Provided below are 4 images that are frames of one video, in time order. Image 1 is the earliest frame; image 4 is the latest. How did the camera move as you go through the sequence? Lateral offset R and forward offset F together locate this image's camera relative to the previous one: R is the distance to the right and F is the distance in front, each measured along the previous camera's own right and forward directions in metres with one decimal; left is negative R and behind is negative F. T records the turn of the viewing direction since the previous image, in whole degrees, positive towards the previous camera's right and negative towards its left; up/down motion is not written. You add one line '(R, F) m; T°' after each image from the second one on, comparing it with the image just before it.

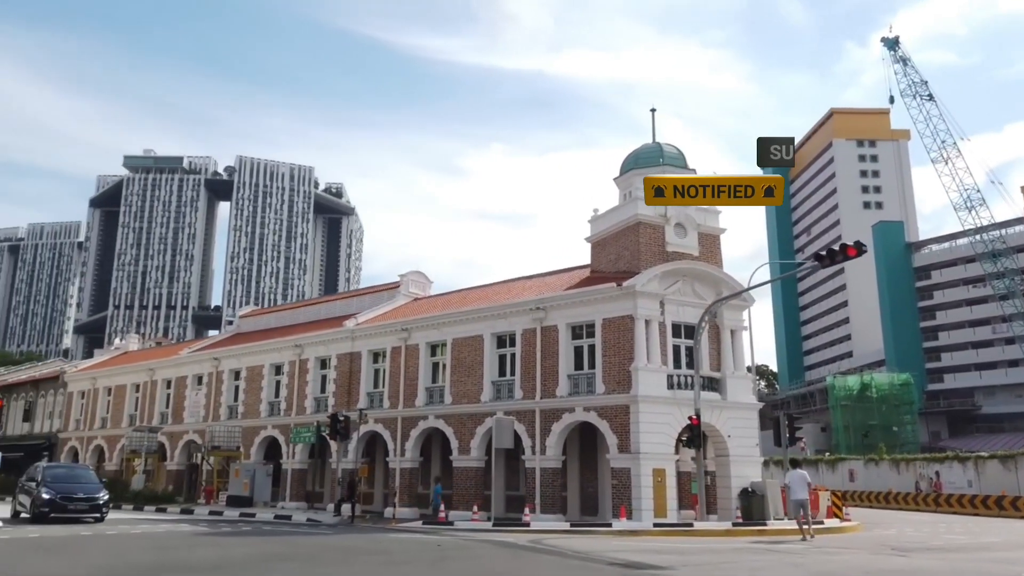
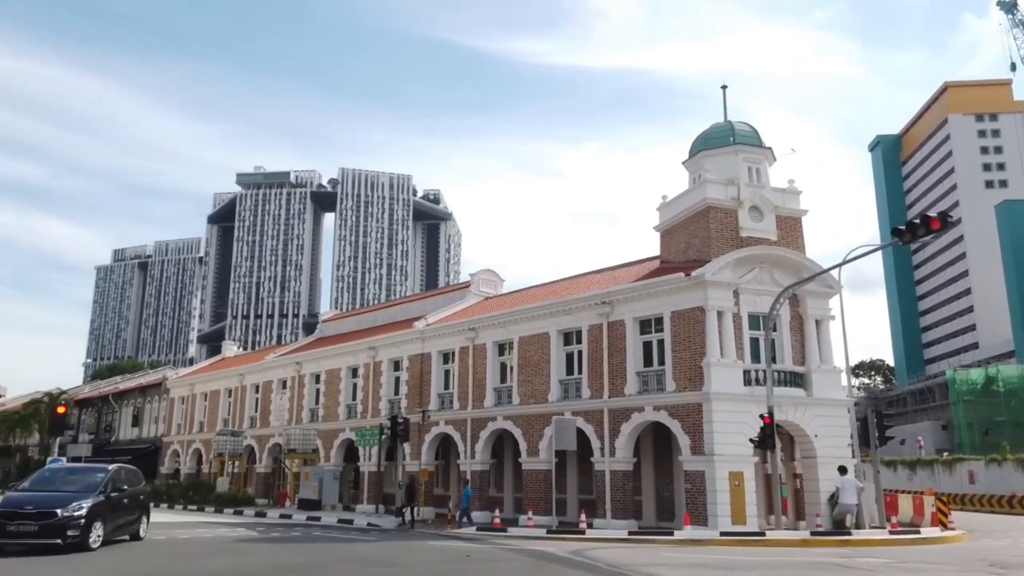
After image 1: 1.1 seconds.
(+1.2, +1.2) m; -7°
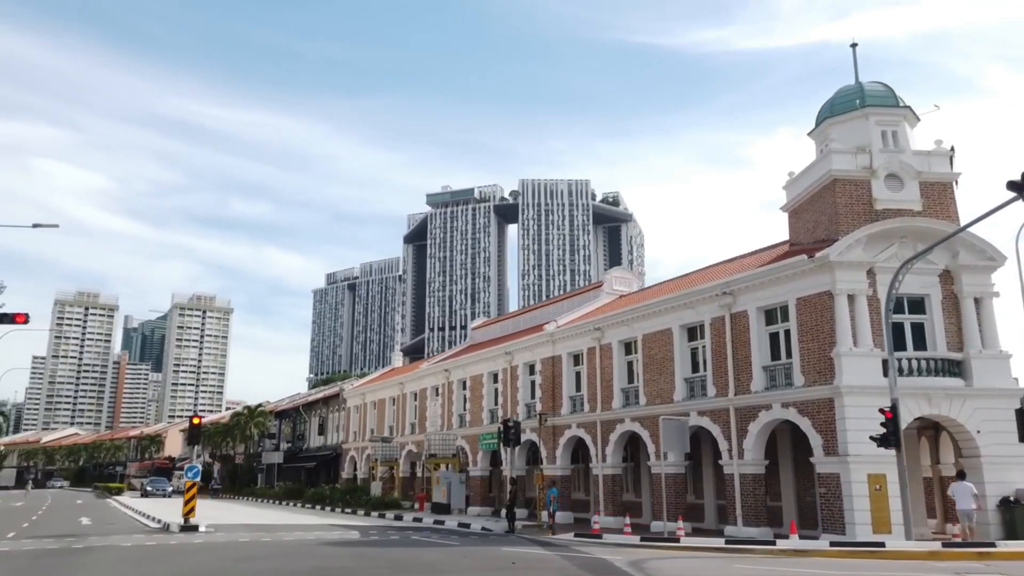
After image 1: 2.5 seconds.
(+2.3, +1.0) m; -13°
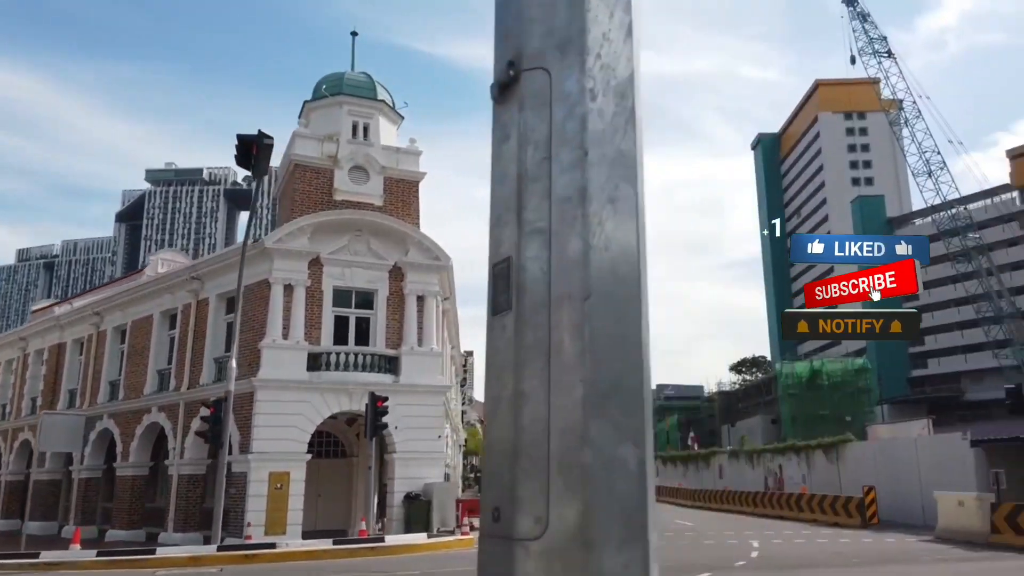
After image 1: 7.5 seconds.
(+7.7, +0.2) m; +19°
